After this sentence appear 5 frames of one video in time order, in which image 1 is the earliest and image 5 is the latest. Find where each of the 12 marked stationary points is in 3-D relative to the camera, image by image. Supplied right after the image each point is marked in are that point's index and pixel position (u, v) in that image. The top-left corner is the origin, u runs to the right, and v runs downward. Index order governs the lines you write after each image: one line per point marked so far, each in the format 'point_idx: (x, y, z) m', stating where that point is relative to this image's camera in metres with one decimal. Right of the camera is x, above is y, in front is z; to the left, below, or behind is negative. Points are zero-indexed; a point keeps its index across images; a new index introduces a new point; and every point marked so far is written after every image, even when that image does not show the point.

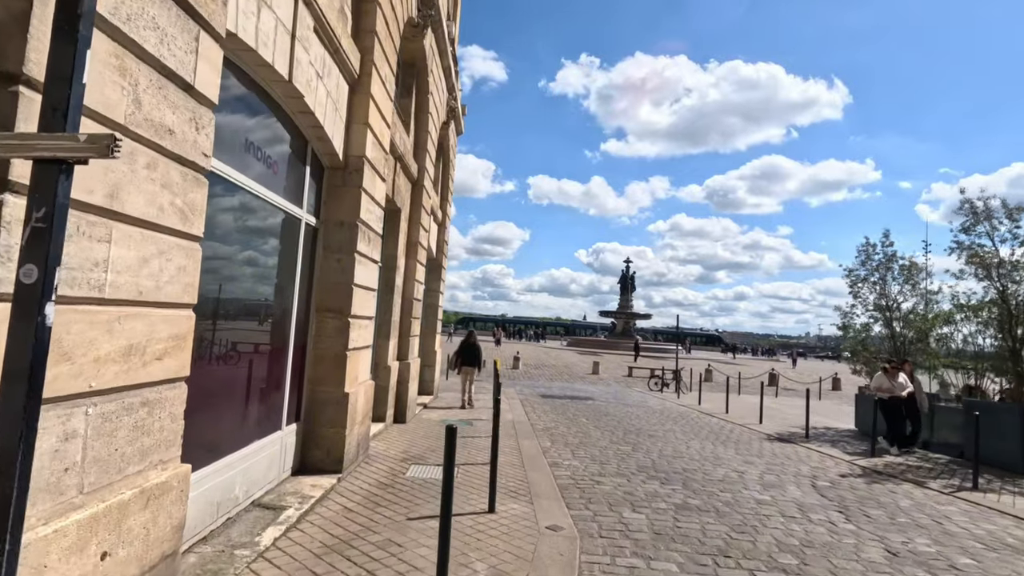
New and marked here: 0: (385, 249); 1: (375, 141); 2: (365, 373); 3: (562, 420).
0: (-2.5, +0.8, +10.8) m
1: (-1.9, +2.1, +7.5) m
2: (-2.1, -1.2, +7.6) m
3: (+1.3, -3.3, +13.5) m
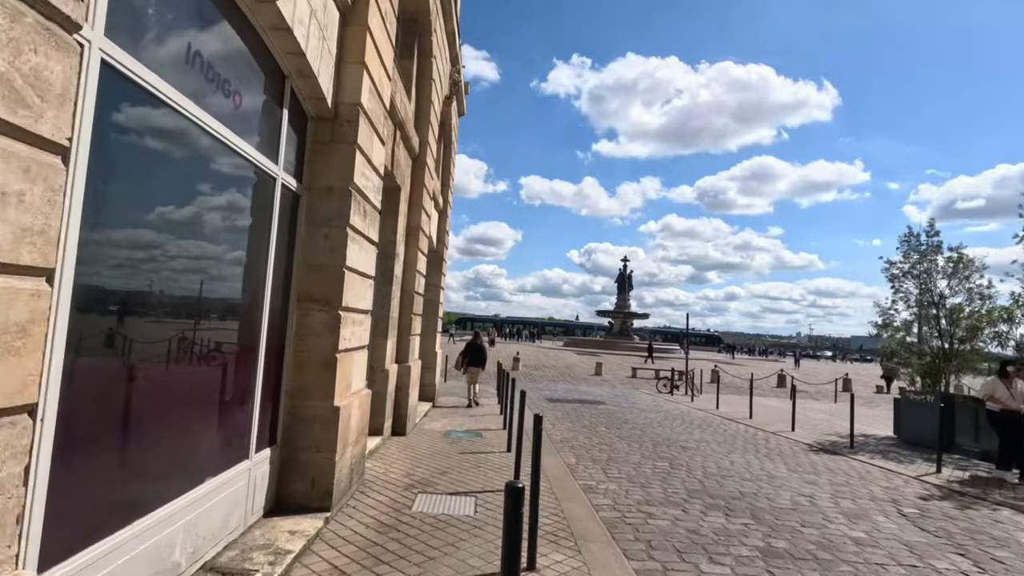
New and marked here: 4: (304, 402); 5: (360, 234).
0: (-2.2, +1.0, +9.3) m
1: (-1.6, +2.2, +6.0) m
2: (-1.8, -1.1, +6.1) m
3: (+1.5, -3.2, +12.0) m
4: (-2.0, -1.1, +5.2) m
5: (-1.6, +0.6, +5.8) m
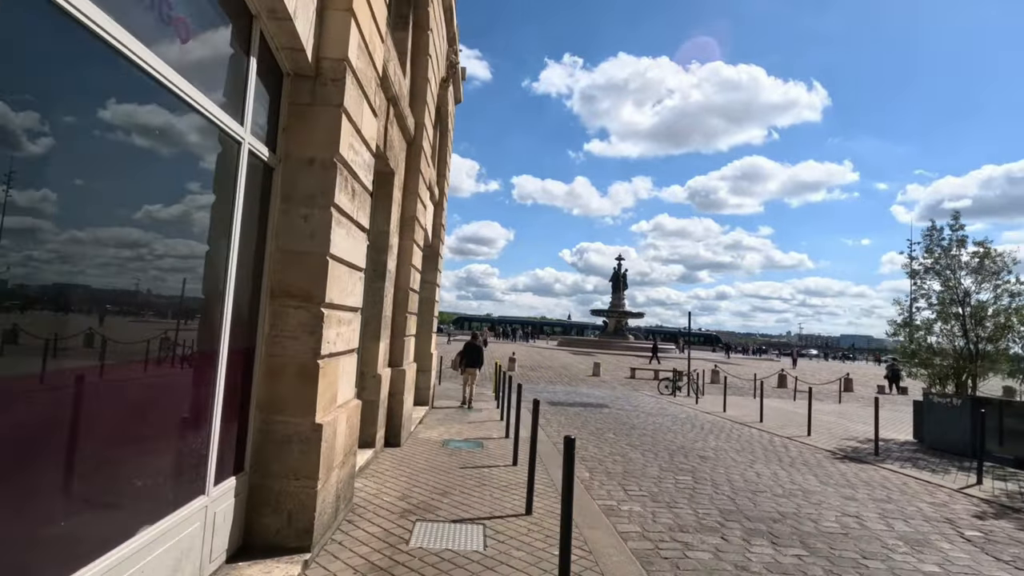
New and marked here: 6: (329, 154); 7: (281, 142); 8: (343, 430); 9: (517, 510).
0: (-2.1, +1.0, +8.3) m
1: (-1.4, +2.3, +5.1) m
2: (-1.6, -1.0, +5.2) m
3: (+1.6, -3.1, +11.1) m
4: (-1.8, -1.0, +4.2) m
5: (-1.5, +0.6, +4.9) m
6: (-1.5, +1.1, +4.4) m
7: (-1.9, +1.2, +4.4) m
8: (-1.6, -1.3, +4.9) m
9: (+0.1, -2.5, +6.0) m
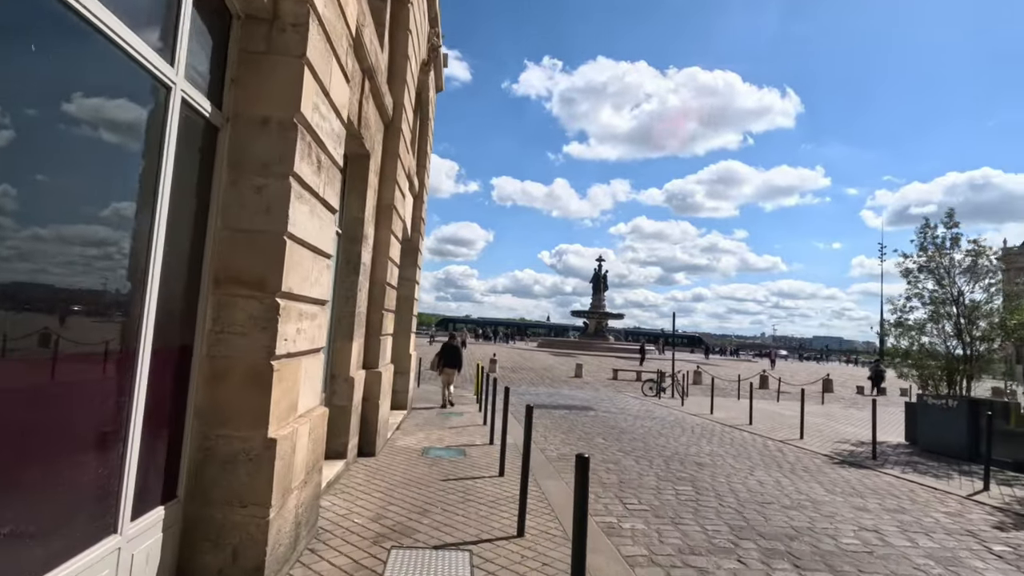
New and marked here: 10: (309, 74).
0: (-2.3, +1.1, +7.6) m
1: (-1.5, +2.4, +4.4) m
2: (-1.7, -0.9, +4.5) m
3: (+1.3, -3.0, +10.5) m
4: (-1.9, -0.9, +3.5) m
5: (-1.5, +0.7, +4.1) m
6: (-1.5, +1.2, +3.7) m
7: (-1.9, +1.3, +3.7) m
8: (-1.6, -1.2, +4.2) m
9: (0.0, -2.4, +5.3) m
10: (-1.5, +1.5, +3.9) m
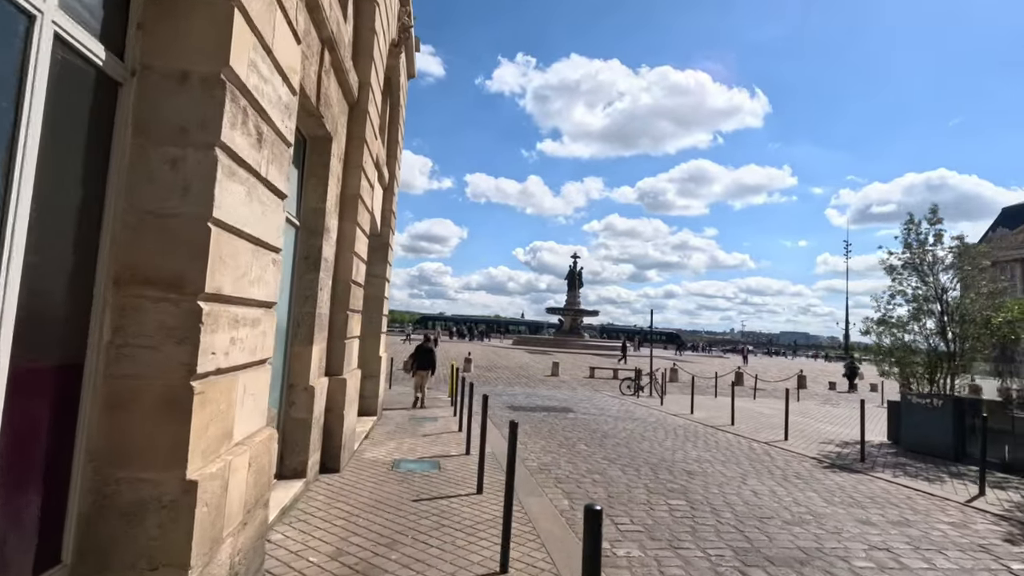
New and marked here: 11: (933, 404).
0: (-2.6, +1.1, +6.8) m
1: (-1.6, +2.4, +3.6) m
2: (-1.8, -0.9, +3.7) m
3: (+0.9, -3.0, +9.9) m
4: (-1.9, -0.9, +2.7) m
5: (-1.6, +0.7, +3.3) m
6: (-1.6, +1.2, +2.9) m
7: (-2.0, +1.3, +2.9) m
8: (-1.7, -1.2, +3.4) m
9: (-0.2, -2.4, +4.6) m
10: (-1.6, +1.5, +3.1) m
11: (+9.3, -2.6, +11.9) m
